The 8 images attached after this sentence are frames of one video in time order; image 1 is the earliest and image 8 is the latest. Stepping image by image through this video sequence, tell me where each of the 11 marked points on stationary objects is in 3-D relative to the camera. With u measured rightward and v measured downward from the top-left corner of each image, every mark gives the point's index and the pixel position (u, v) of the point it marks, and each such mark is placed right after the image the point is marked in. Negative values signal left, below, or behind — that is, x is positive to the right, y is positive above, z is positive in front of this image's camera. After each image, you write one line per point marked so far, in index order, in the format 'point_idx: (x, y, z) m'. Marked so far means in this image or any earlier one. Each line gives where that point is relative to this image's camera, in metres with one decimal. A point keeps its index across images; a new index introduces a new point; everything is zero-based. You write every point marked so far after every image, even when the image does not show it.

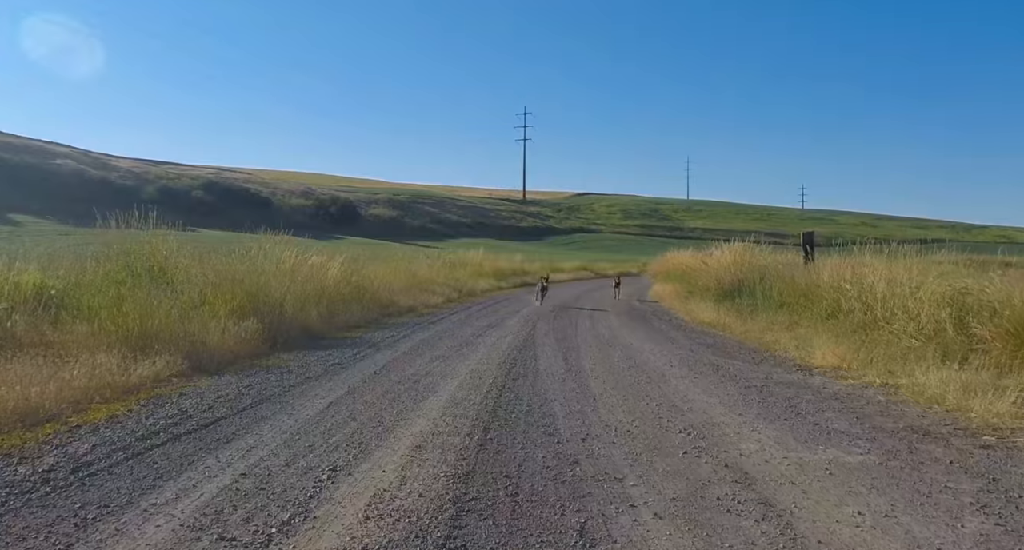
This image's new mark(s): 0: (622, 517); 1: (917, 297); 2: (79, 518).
0: (+0.6, -1.3, +4.5) m
1: (+6.7, -0.2, +13.6) m
2: (-2.4, -1.3, +4.5) m
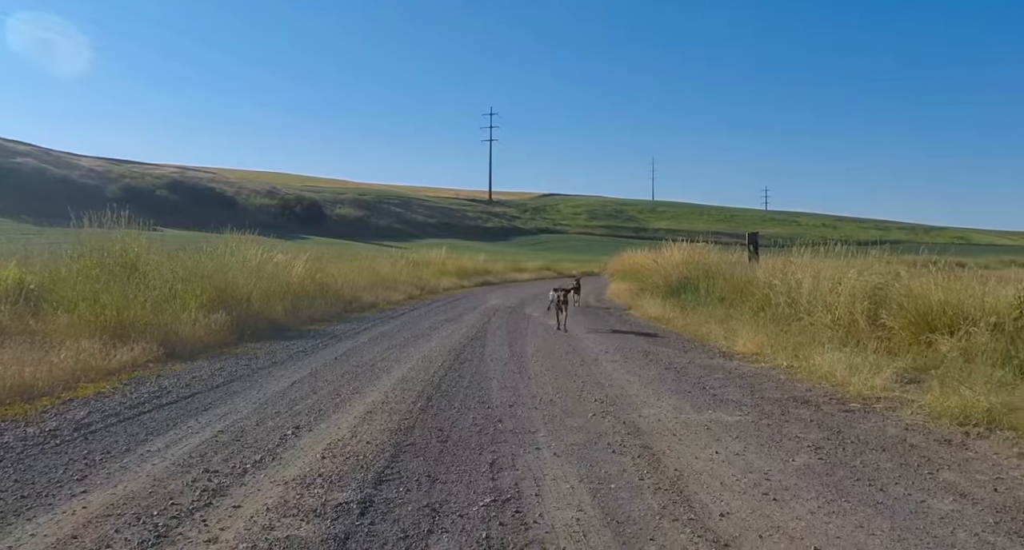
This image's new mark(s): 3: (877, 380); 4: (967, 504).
0: (+0.1, -1.2, +5.6) m
1: (+5.8, -0.2, +15.0) m
2: (-2.9, -1.2, +5.6) m
3: (+4.1, -1.1, +9.1) m
4: (+2.5, -1.3, +4.7) m
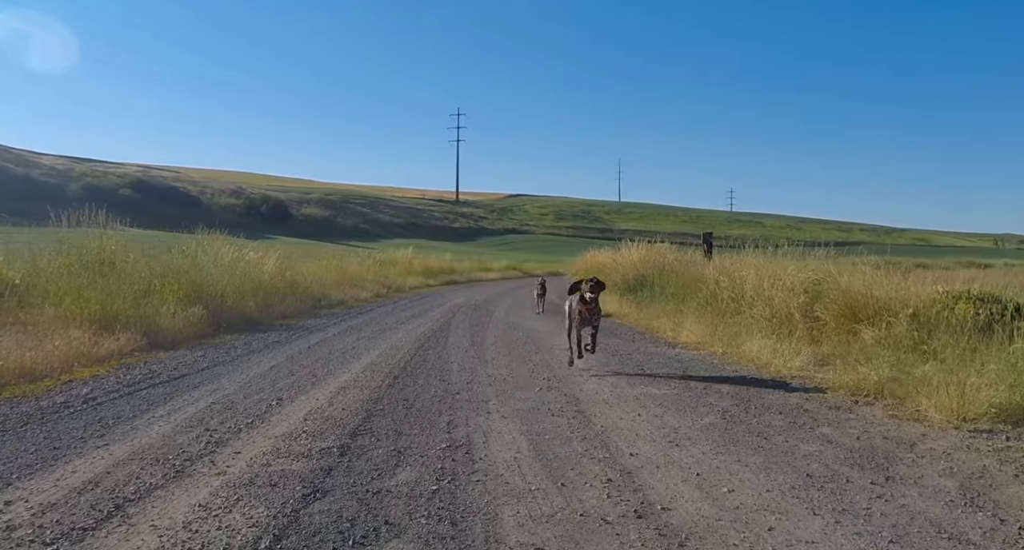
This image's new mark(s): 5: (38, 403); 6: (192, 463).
0: (-0.3, -1.1, +6.7) m
1: (+5.1, -0.1, +16.3) m
2: (-3.2, -1.2, +6.5) m
3: (+3.6, -1.1, +10.3) m
4: (+2.2, -1.2, +5.8) m
5: (-4.3, -1.2, +7.5) m
6: (-2.0, -1.2, +5.2) m
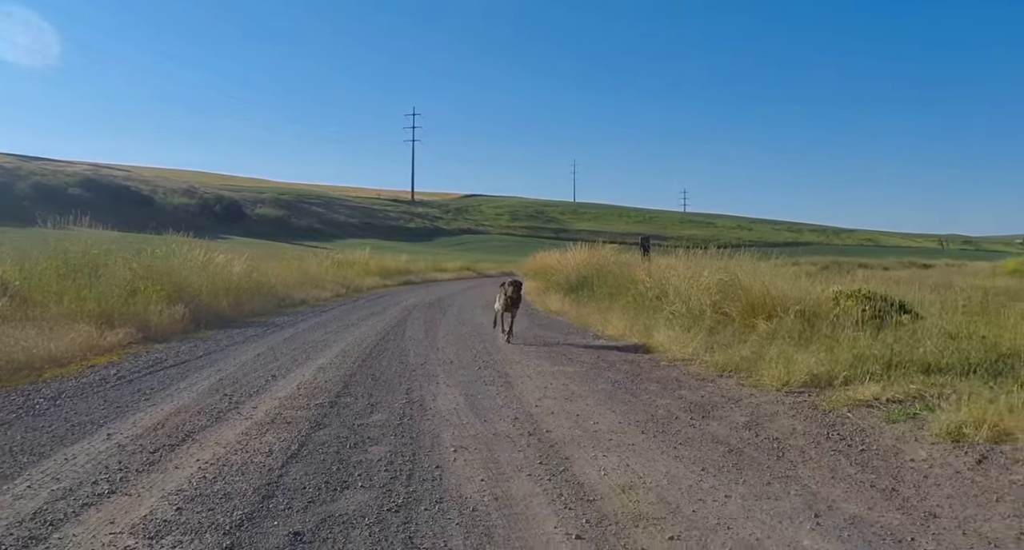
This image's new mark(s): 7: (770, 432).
0: (-0.9, -1.2, +8.9) m
1: (+3.9, -0.1, +18.8) m
2: (-3.8, -1.2, +8.6) m
3: (+2.7, -1.1, +12.8) m
4: (+1.6, -1.2, +8.2) m
5: (-4.9, -1.2, +9.5) m
6: (-2.5, -1.2, +7.3) m
7: (+2.1, -1.2, +6.6) m
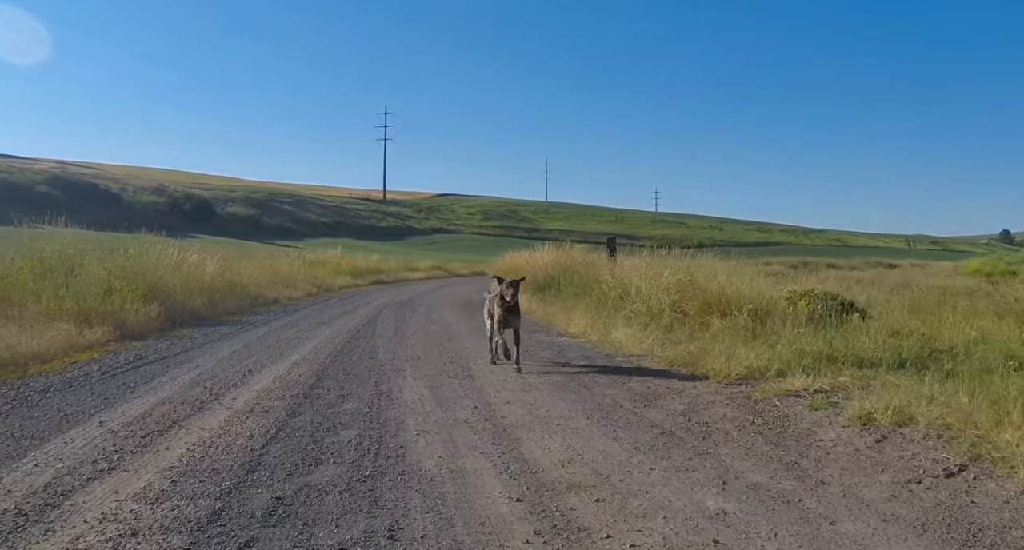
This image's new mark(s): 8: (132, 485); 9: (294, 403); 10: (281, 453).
0: (-1.3, -1.2, +9.5) m
1: (+3.2, -0.1, +19.6) m
2: (-4.2, -1.2, +9.1) m
3: (+2.2, -1.1, +13.5) m
4: (+1.2, -1.2, +8.9) m
5: (-5.4, -1.2, +10.0) m
6: (-2.9, -1.2, +7.9) m
7: (+1.7, -1.3, +7.4) m
8: (-2.3, -1.2, +4.9) m
9: (-2.0, -1.2, +7.7) m
10: (-1.6, -1.2, +5.6) m
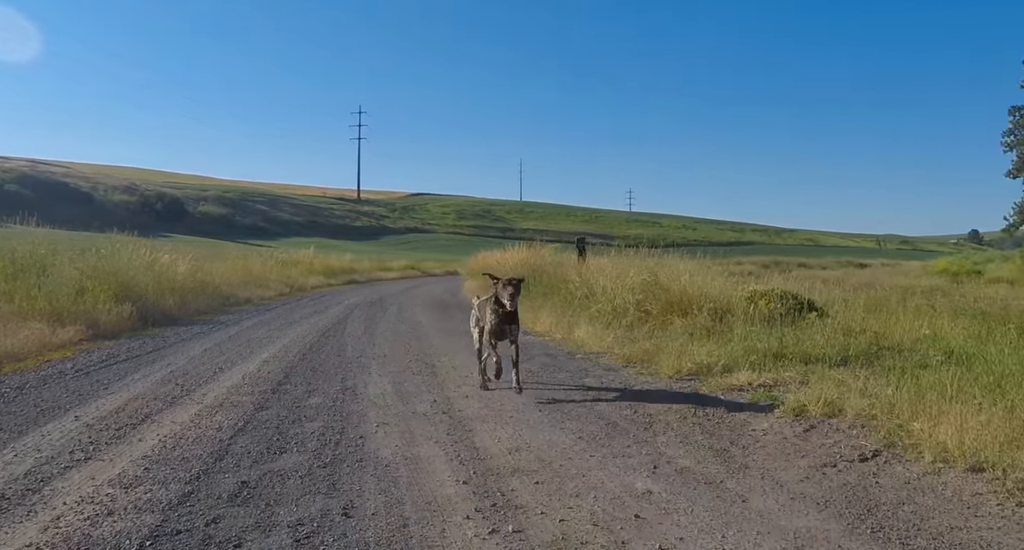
0: (-1.8, -1.2, +9.9) m
1: (+2.4, -0.1, +20.1) m
2: (-4.7, -1.2, +9.5) m
3: (+1.6, -1.1, +14.0) m
4: (+0.8, -1.3, +9.4) m
5: (-5.9, -1.2, +10.3) m
6: (-3.3, -1.2, +8.3) m
7: (+1.3, -1.3, +7.9) m
8: (-2.6, -1.3, +5.3) m
9: (-2.5, -1.2, +8.1) m
10: (-1.9, -1.2, +6.0) m
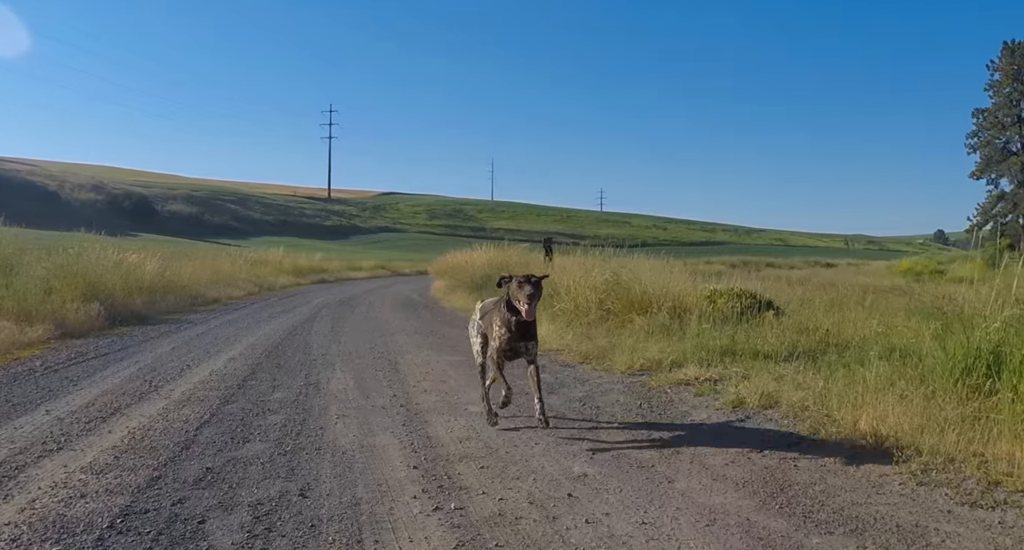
0: (-2.3, -1.2, +10.3) m
1: (+1.6, -0.1, +20.6) m
2: (-5.2, -1.2, +9.7) m
3: (+0.9, -1.1, +14.5) m
4: (+0.3, -1.3, +9.8) m
5: (-6.4, -1.2, +10.5) m
6: (-3.8, -1.2, +8.6) m
7: (+0.8, -1.3, +8.3) m
8: (-2.9, -1.3, +5.6) m
9: (-2.9, -1.2, +8.5) m
10: (-2.3, -1.2, +6.4) m
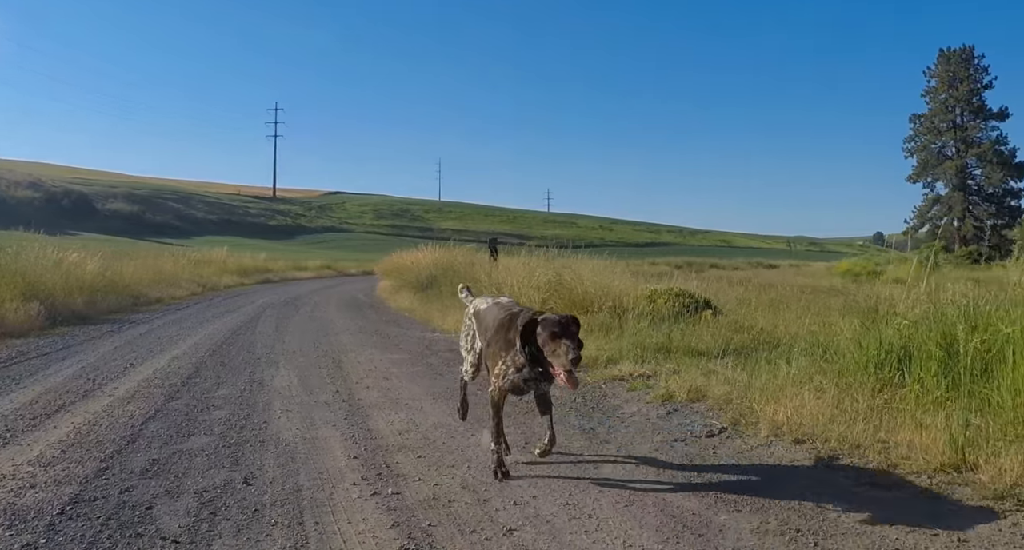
0: (-3.0, -1.2, +10.5) m
1: (+0.2, -0.1, +21.0) m
2: (-5.9, -1.2, +9.7) m
3: (-0.1, -1.1, +14.9) m
4: (-0.4, -1.3, +10.1) m
5: (-7.1, -1.2, +10.4) m
6: (-4.4, -1.2, +8.6) m
7: (+0.2, -1.3, +8.7) m
8: (-3.4, -1.3, +5.8) m
9: (-3.5, -1.2, +8.6) m
10: (-2.8, -1.2, +6.5) m
